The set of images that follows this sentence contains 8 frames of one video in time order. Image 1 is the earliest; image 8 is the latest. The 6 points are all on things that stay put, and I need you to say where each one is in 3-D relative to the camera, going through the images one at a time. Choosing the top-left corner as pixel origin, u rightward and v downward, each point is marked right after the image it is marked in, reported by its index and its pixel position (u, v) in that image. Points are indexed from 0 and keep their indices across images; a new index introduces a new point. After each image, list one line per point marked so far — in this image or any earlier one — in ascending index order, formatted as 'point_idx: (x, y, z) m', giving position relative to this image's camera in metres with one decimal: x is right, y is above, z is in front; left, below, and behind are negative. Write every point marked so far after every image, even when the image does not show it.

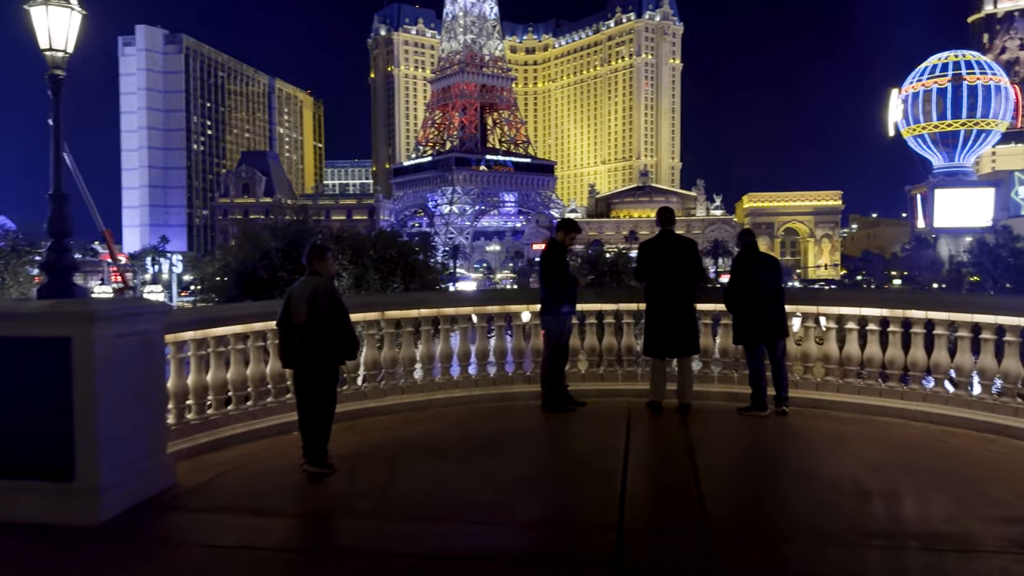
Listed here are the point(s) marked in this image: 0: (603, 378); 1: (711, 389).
0: (+1.0, -1.0, +8.4) m
1: (+2.1, -1.0, +8.1) m
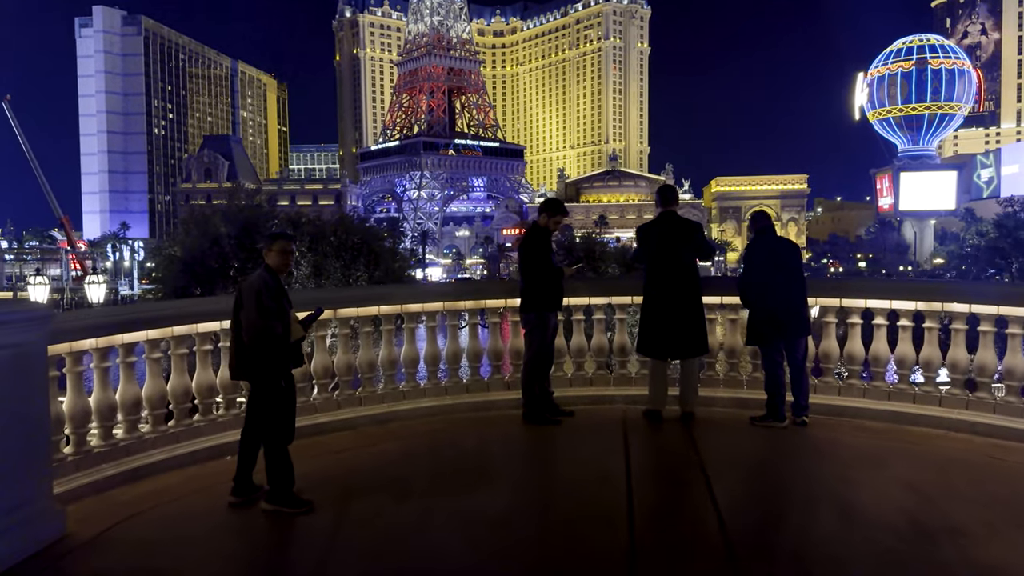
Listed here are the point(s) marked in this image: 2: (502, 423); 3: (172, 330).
0: (+0.8, -0.9, +7.3) m
1: (+1.9, -0.9, +7.1) m
2: (-0.1, -1.1, +6.7) m
3: (-2.4, -0.3, +5.6) m
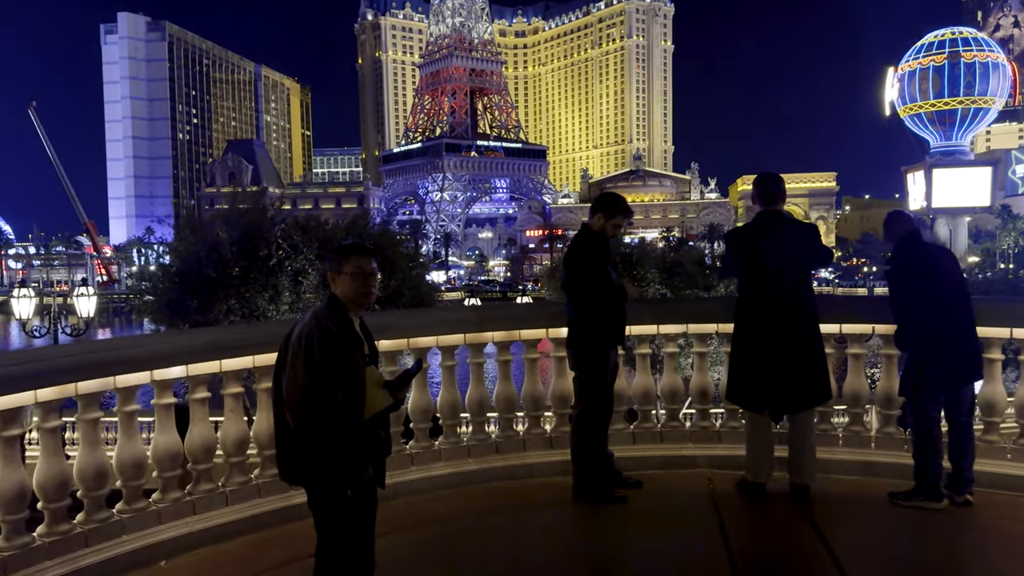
0: (+1.1, -1.0, +5.5) m
1: (+2.2, -1.1, +5.3) m
2: (+0.2, -1.3, +4.9) m
3: (-2.2, -0.5, +3.9) m
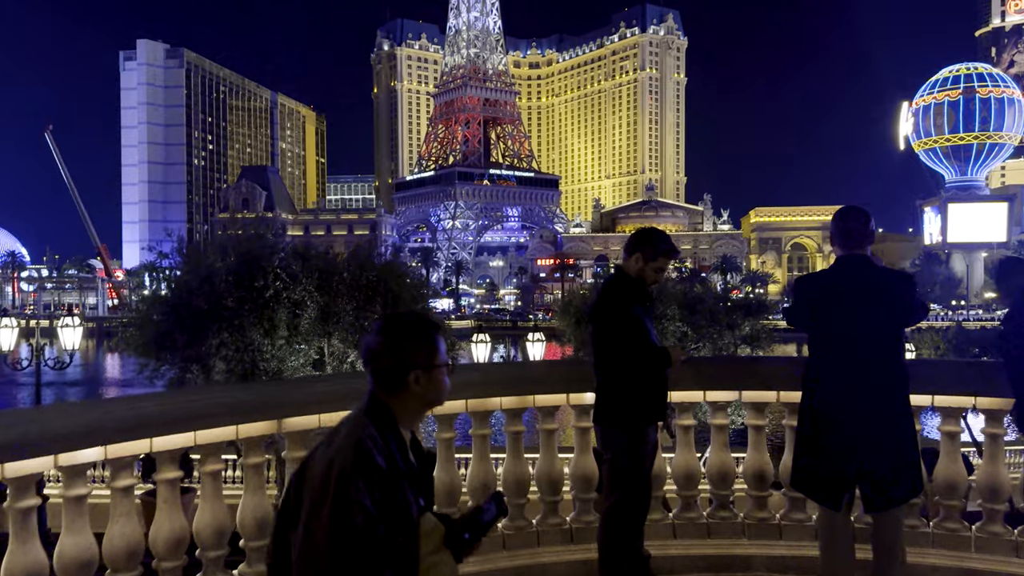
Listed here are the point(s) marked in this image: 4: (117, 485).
0: (+1.1, -1.4, +4.4) m
1: (+2.2, -1.4, +4.2) m
2: (+0.3, -1.6, +3.9) m
3: (-2.1, -0.7, +3.0) m
4: (-1.7, -0.9, +3.5) m
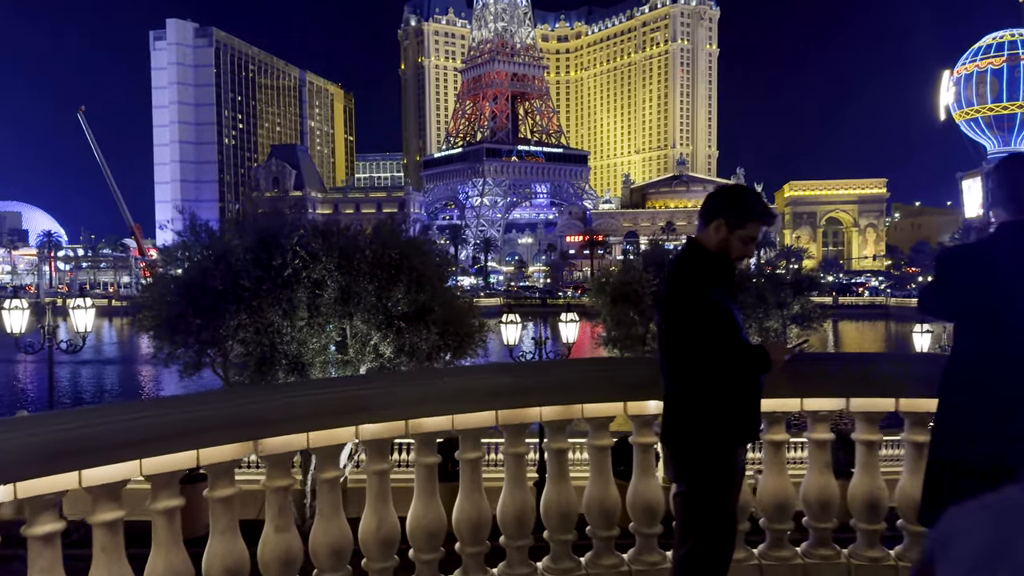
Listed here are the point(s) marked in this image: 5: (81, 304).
0: (+1.3, -1.3, +3.5) m
1: (+2.4, -1.3, +3.2) m
2: (+0.4, -1.5, +3.0) m
3: (-2.0, -0.7, +2.1) m
4: (-1.6, -0.8, +2.6) m
5: (-7.6, -0.3, +14.1) m
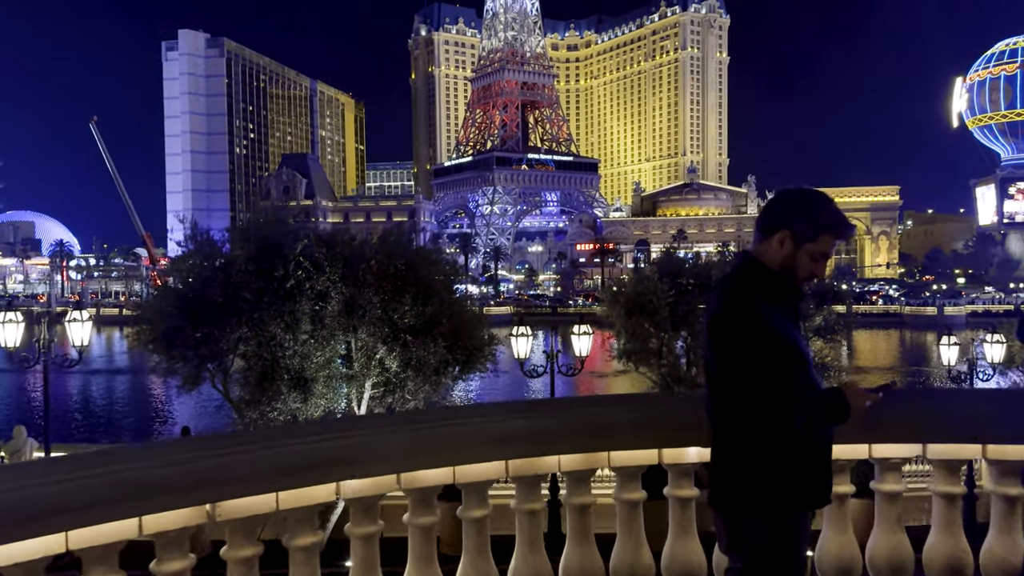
0: (+1.4, -1.4, +2.9) m
1: (+2.4, -1.4, +2.6) m
2: (+0.5, -1.6, +2.4) m
3: (-2.0, -0.7, +1.6) m
4: (-1.5, -0.9, +2.1) m
5: (-7.4, -0.5, +13.7) m
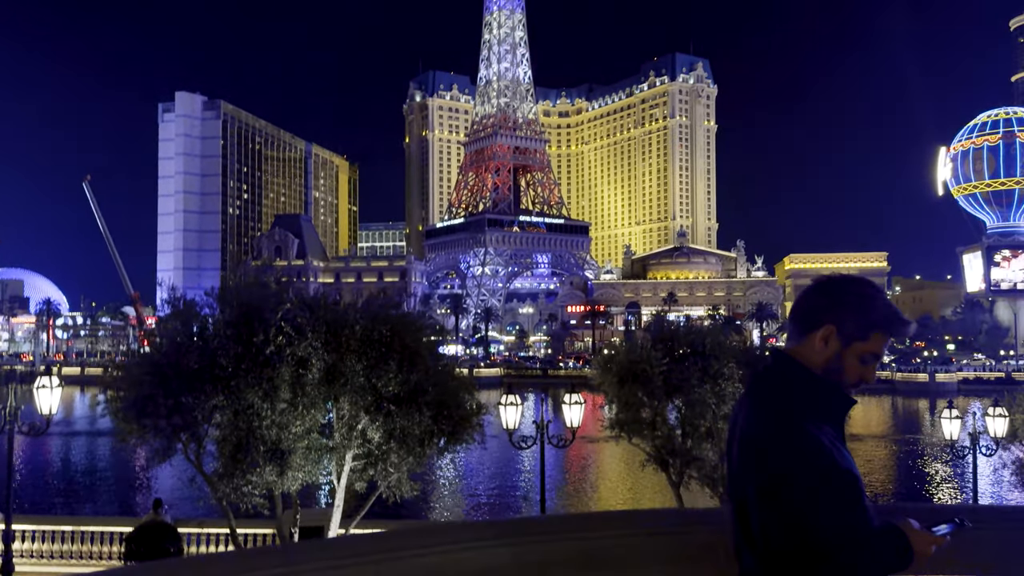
0: (+1.3, -1.7, +2.4) m
1: (+2.4, -1.7, +2.1) m
2: (+0.4, -1.9, +1.8) m
3: (-2.0, -0.9, +1.1) m
4: (-1.6, -1.1, +1.6) m
5: (-7.6, -1.5, +13.1) m
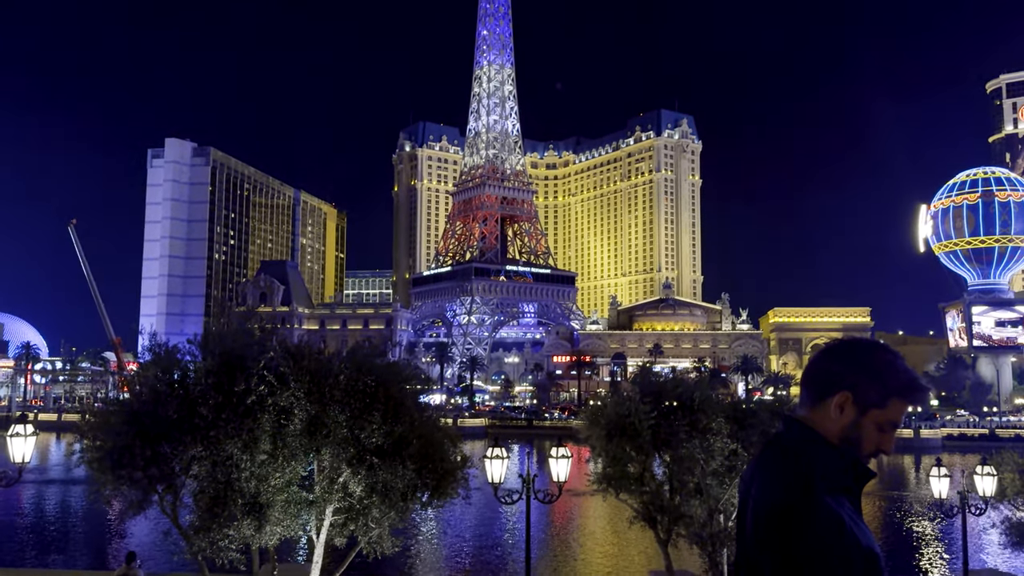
0: (+1.3, -1.9, +2.2) m
1: (+2.3, -1.9, +2.0) m
2: (+0.4, -2.0, +1.6) m
3: (-2.0, -1.0, +0.9) m
4: (-1.6, -1.2, +1.4) m
5: (-7.9, -2.3, +12.7) m
